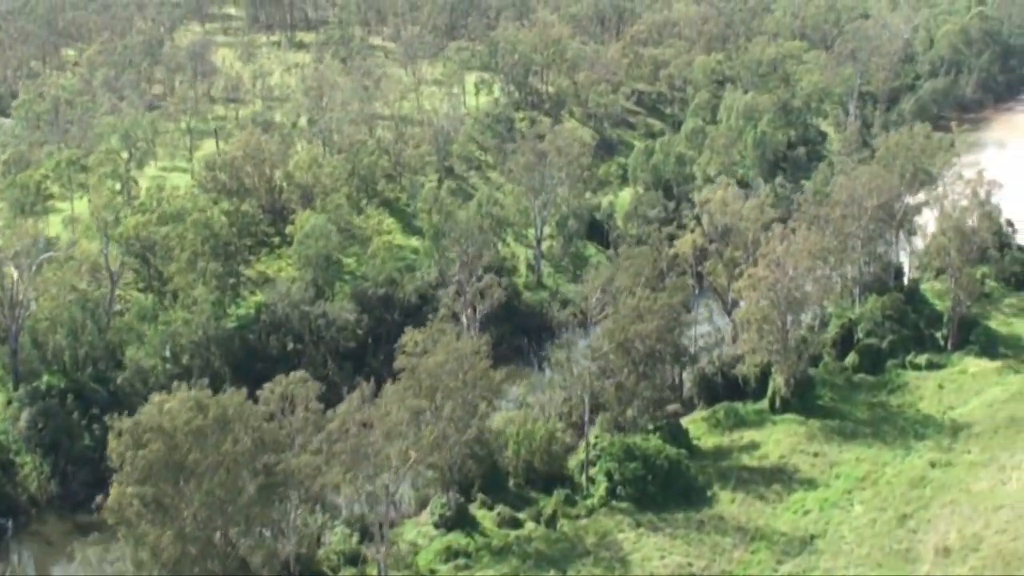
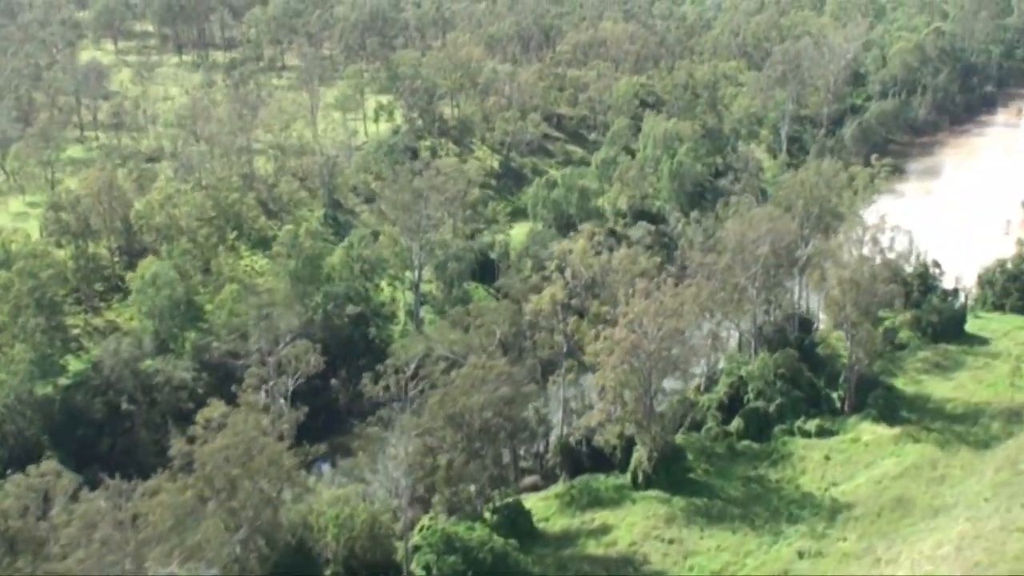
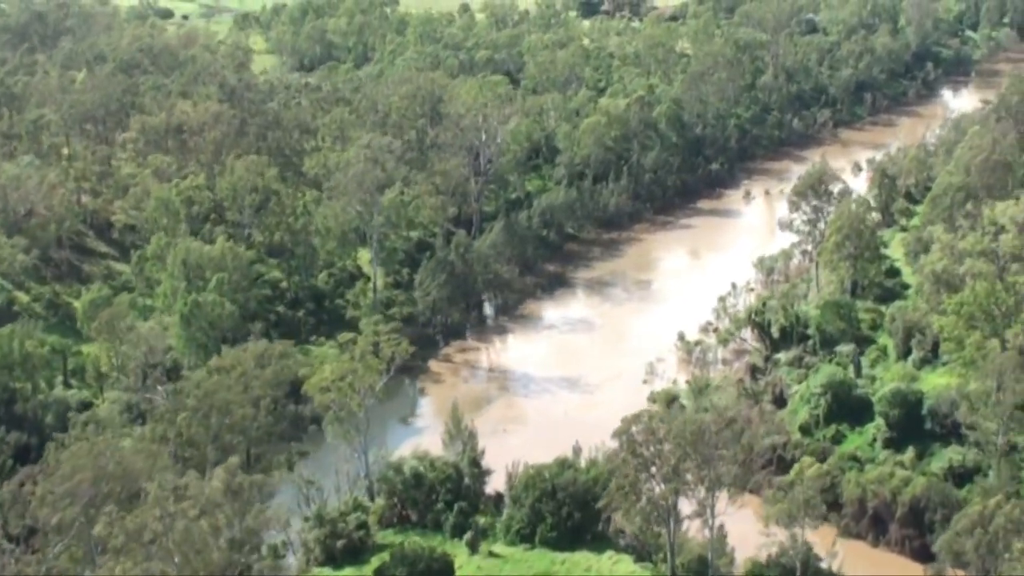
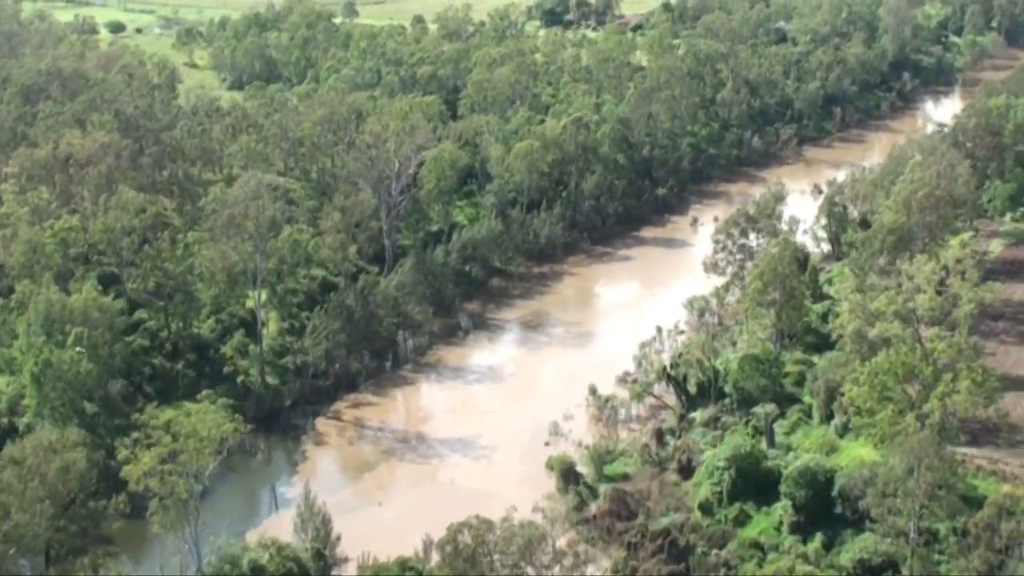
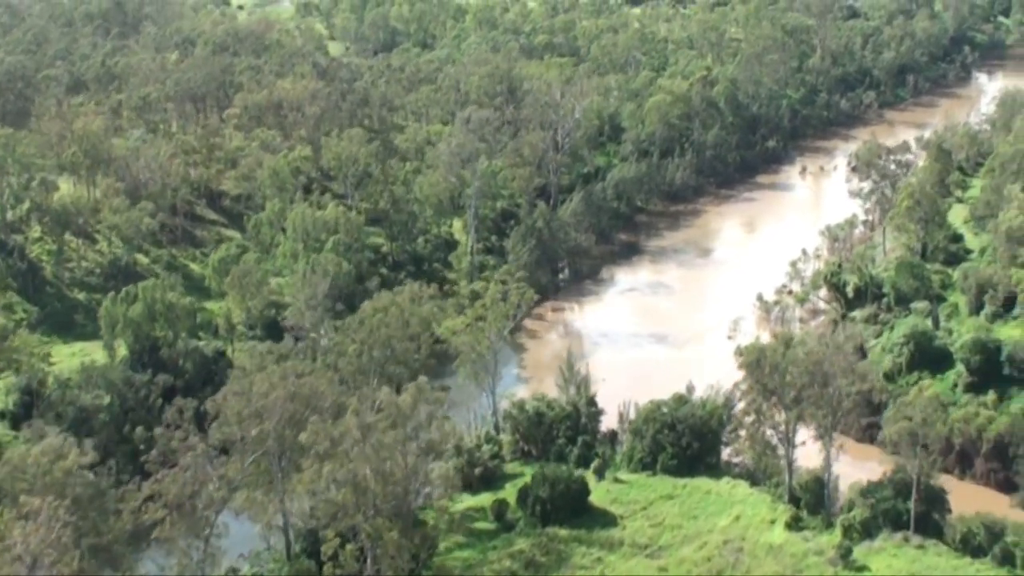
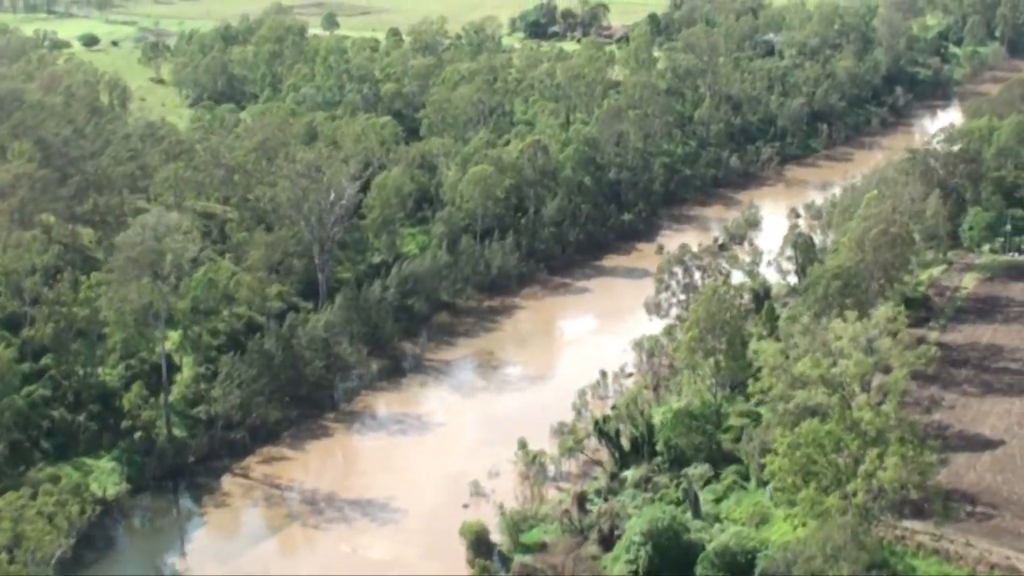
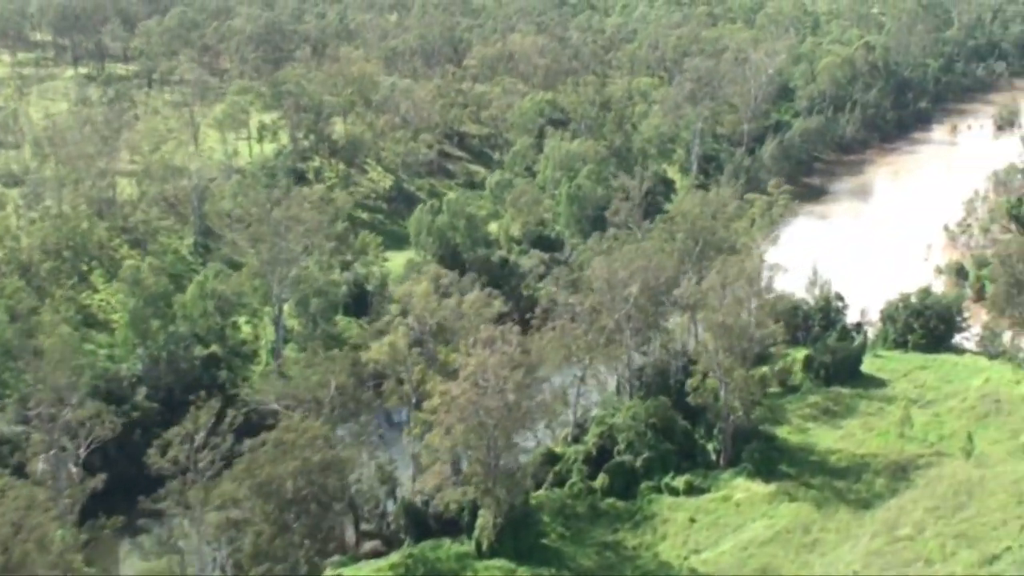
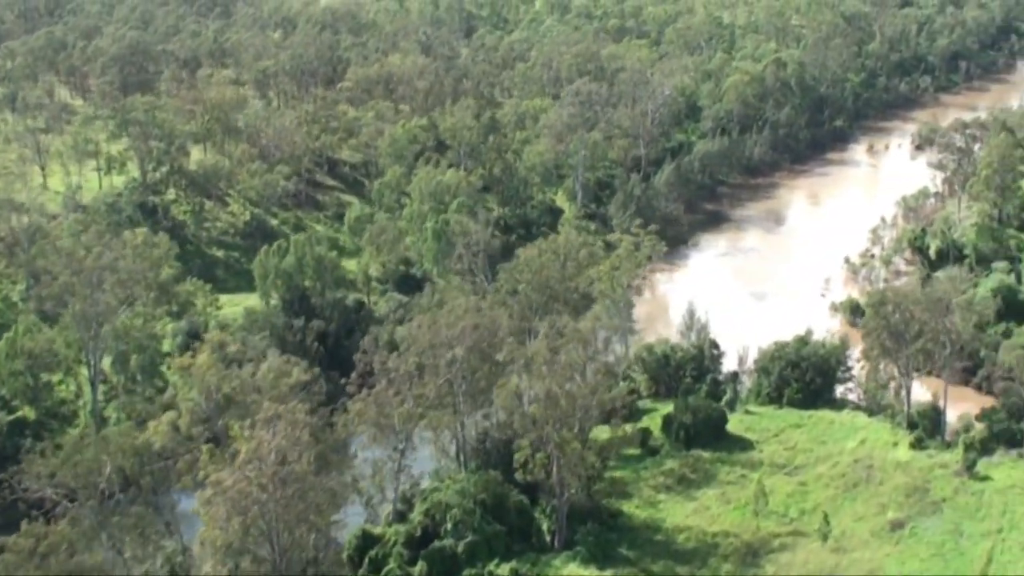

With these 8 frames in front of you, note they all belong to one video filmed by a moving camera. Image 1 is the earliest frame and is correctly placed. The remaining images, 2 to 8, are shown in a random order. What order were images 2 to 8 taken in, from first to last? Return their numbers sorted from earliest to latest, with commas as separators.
2, 7, 8, 5, 3, 4, 6
